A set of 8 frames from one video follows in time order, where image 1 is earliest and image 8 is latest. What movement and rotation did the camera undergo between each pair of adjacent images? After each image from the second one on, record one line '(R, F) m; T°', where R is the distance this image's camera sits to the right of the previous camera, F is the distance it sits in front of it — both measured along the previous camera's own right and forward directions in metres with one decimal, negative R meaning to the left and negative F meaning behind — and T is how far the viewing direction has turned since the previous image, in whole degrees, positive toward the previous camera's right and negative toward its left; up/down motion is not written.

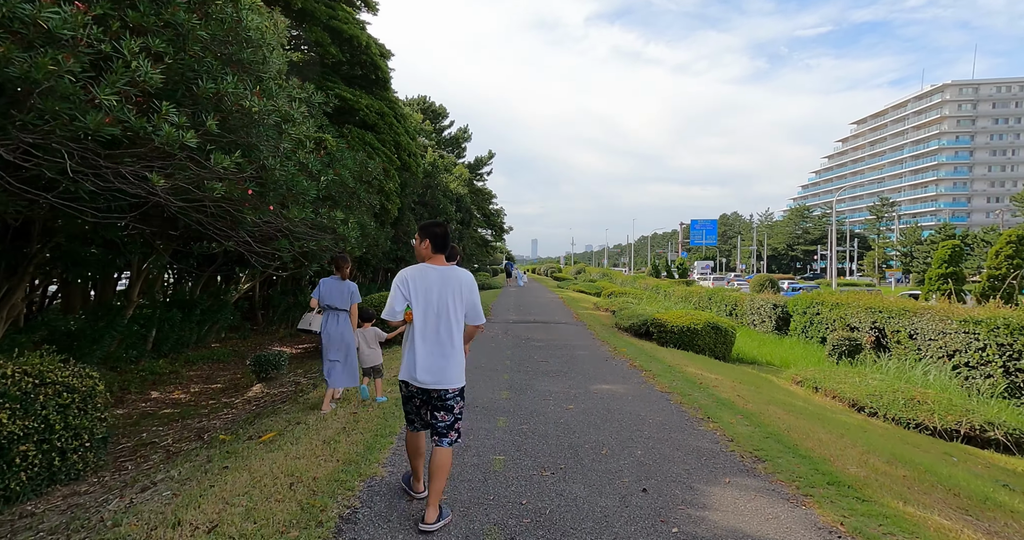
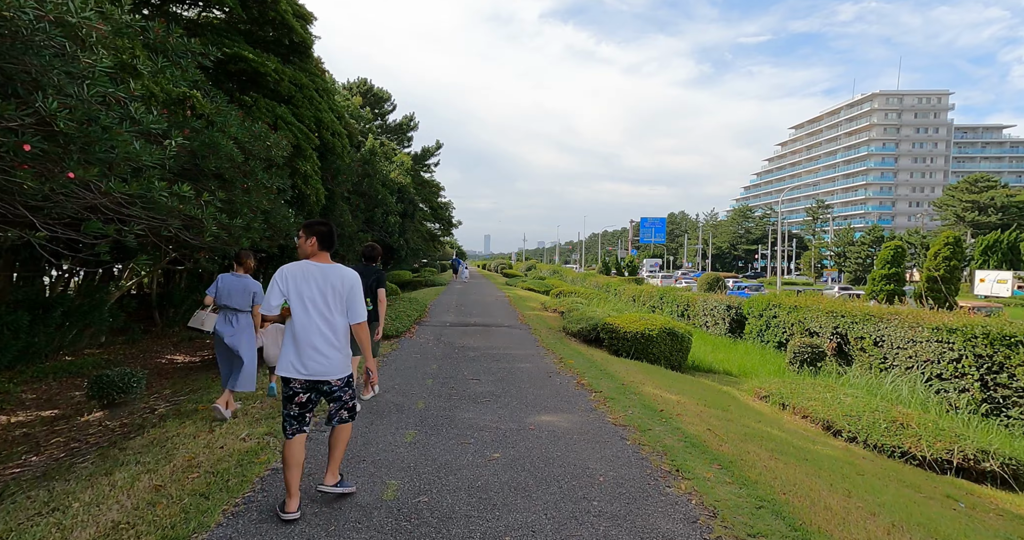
(+0.2, +0.9) m; +5°
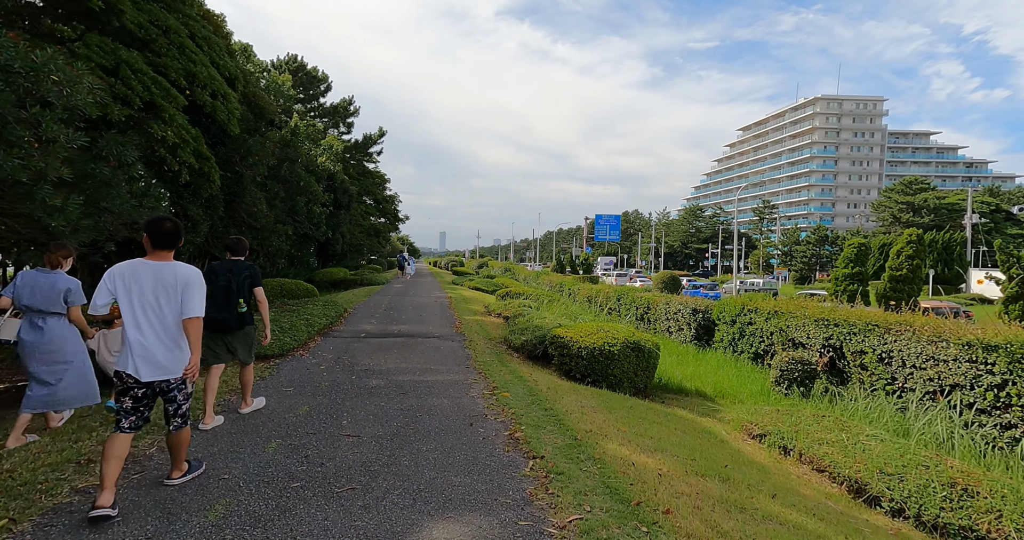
(+0.3, +1.6) m; +5°
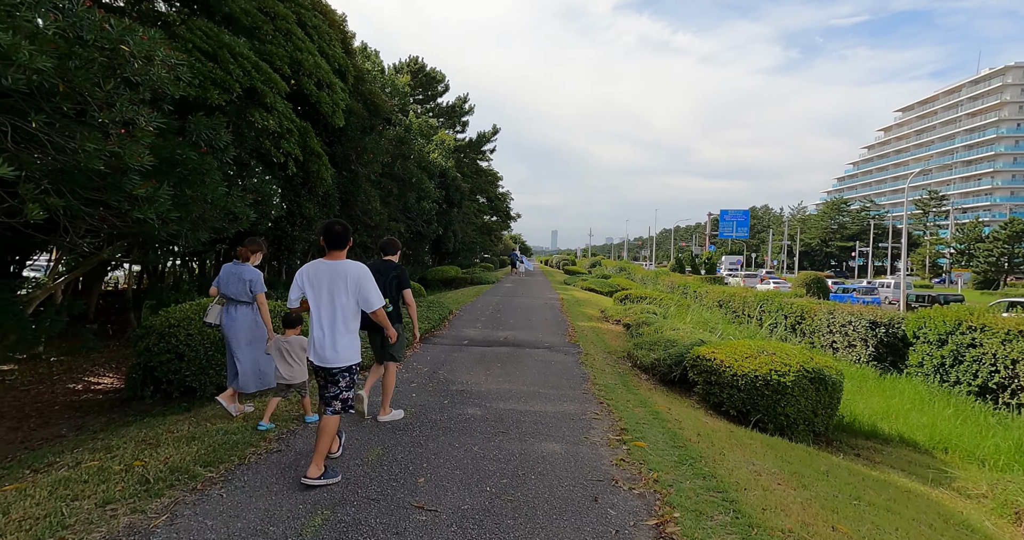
(-0.1, +1.1) m; -11°
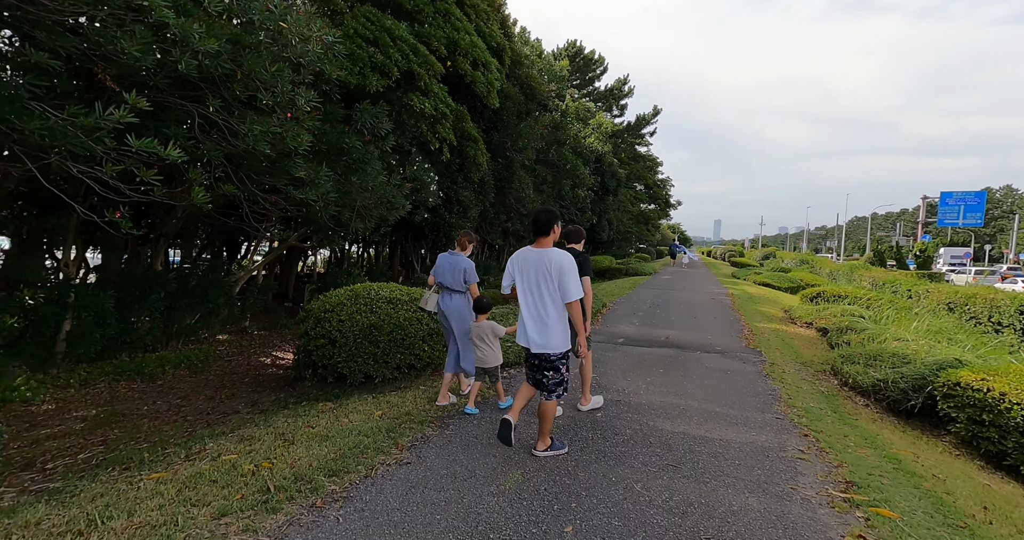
(-0.1, +0.7) m; -15°
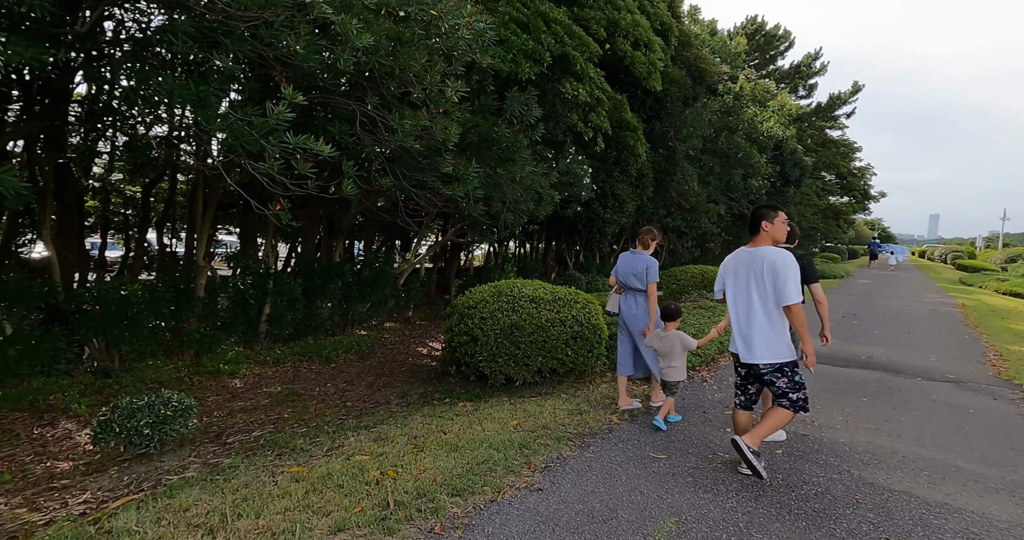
(0.0, +0.6) m; -16°
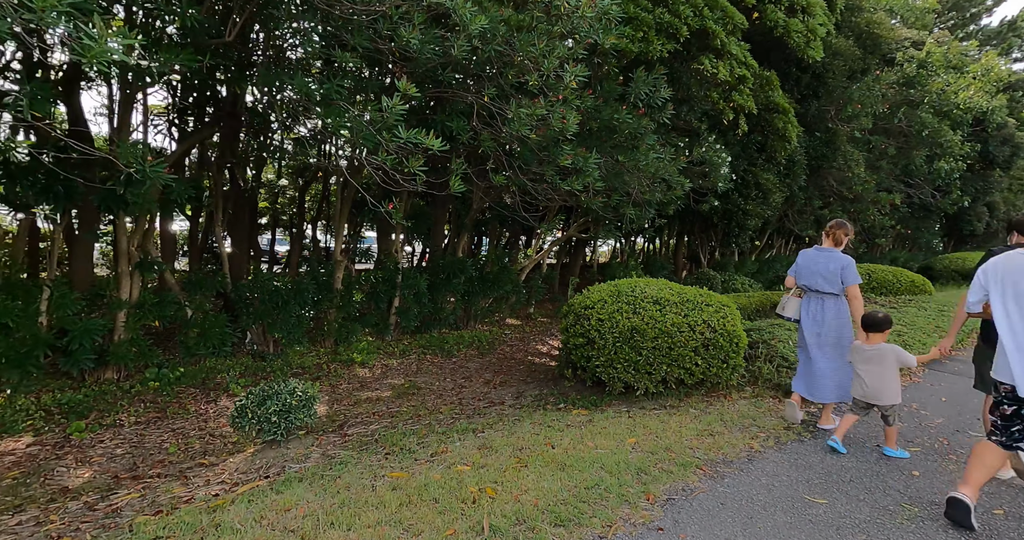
(0.0, +0.5) m; -12°
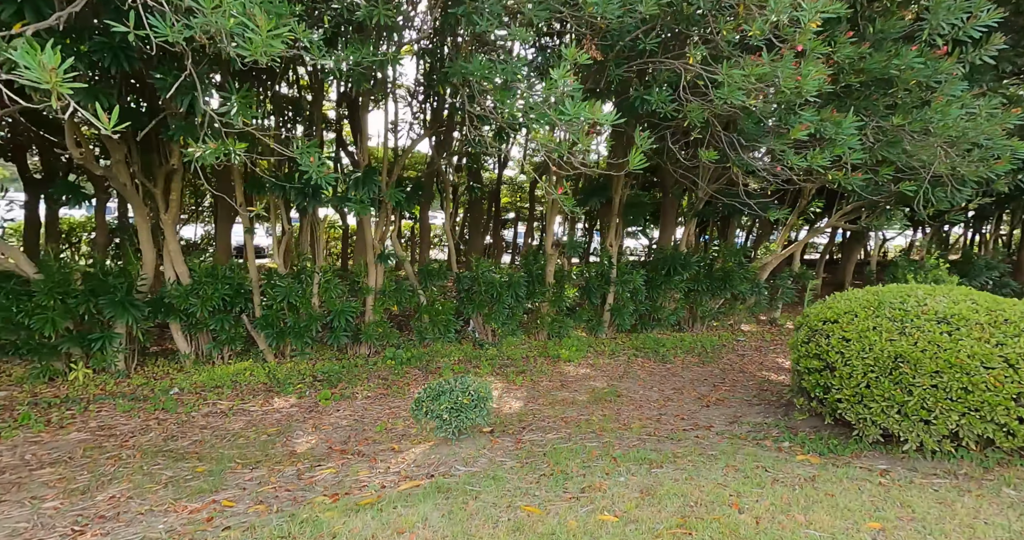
(+0.5, +1.0) m; -25°
